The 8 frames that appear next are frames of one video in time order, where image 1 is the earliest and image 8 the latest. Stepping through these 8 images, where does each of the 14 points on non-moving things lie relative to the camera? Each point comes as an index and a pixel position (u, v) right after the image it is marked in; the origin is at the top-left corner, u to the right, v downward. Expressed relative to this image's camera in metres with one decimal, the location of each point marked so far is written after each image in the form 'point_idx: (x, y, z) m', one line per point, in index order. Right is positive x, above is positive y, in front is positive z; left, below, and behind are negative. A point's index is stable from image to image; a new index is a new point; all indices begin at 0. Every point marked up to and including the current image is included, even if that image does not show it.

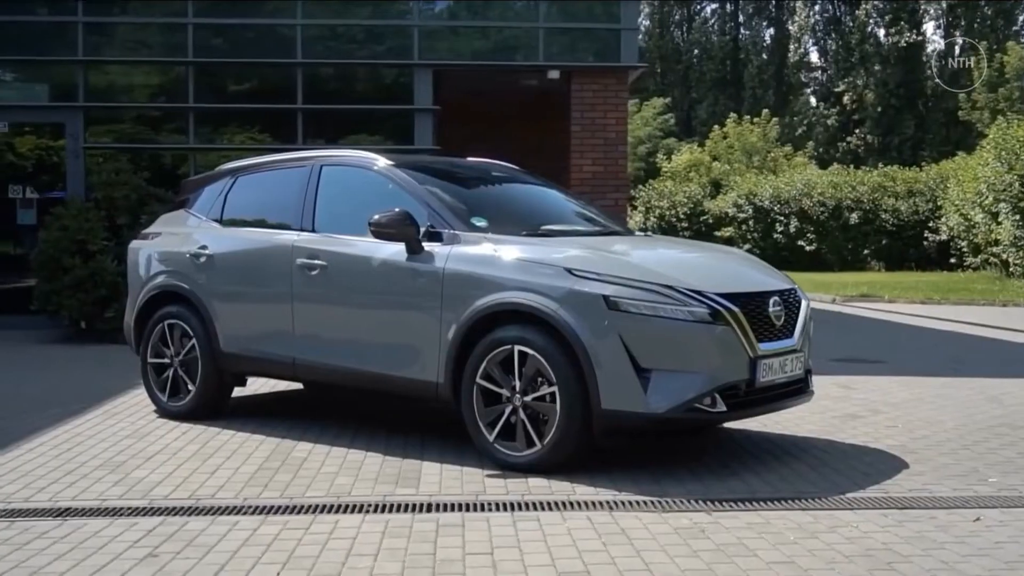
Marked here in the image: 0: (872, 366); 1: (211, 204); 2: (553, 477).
0: (+3.7, -0.8, +12.5) m
1: (-2.2, +0.6, +8.9) m
2: (+0.2, -1.0, +6.7) m
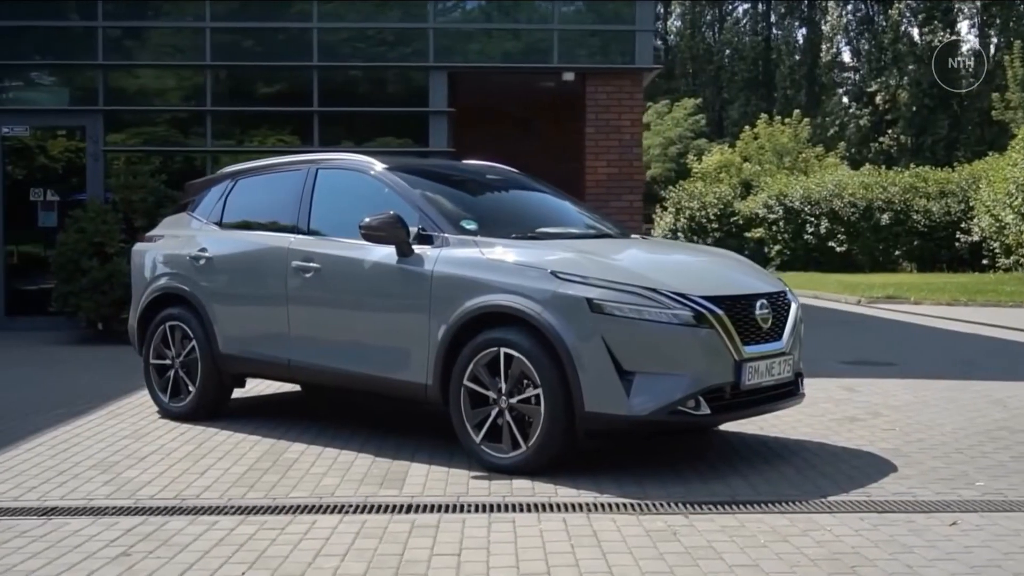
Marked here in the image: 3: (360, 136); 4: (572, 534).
0: (+3.8, -0.8, +12.4) m
1: (-2.2, +0.6, +9.0) m
2: (+0.1, -1.0, +6.8) m
3: (-1.7, +1.8, +14.4) m
4: (+0.2, -1.1, +5.3) m
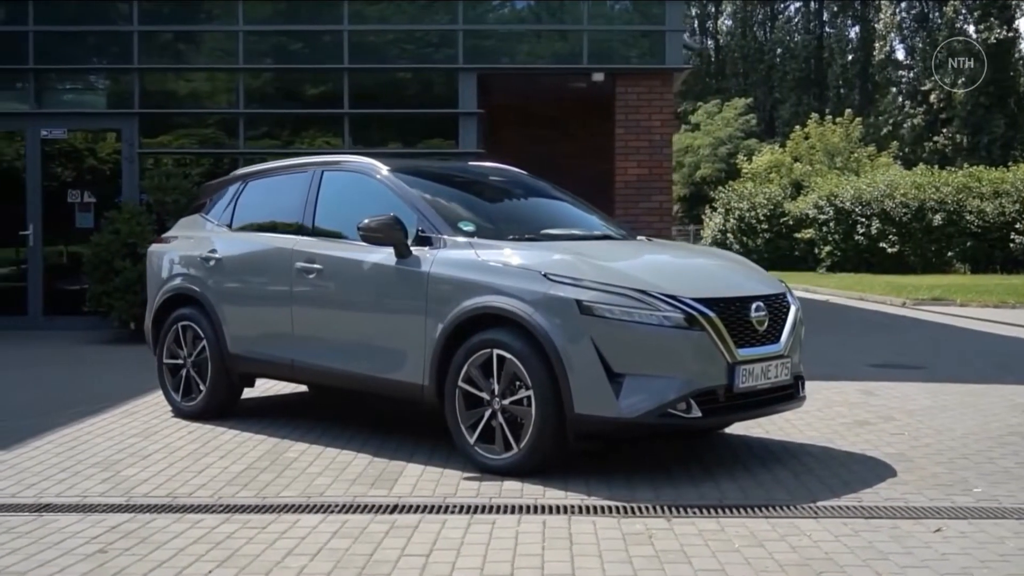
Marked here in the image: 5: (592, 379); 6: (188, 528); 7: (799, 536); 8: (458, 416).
0: (+4.0, -0.8, +12.3) m
1: (-2.1, +0.6, +9.1) m
2: (+0.1, -1.1, +6.8) m
3: (-1.4, +1.8, +14.5) m
4: (+0.1, -1.1, +5.3) m
5: (+0.4, -0.5, +6.4) m
6: (-1.5, -1.1, +5.5) m
7: (+1.2, -1.1, +5.3) m
8: (-0.3, -0.7, +7.0) m
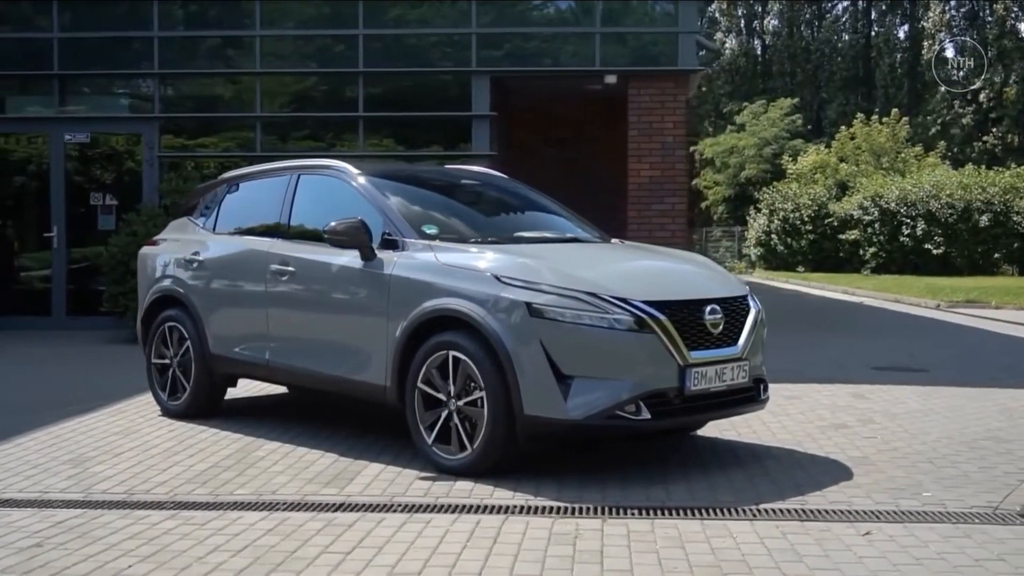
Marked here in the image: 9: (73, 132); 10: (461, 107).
0: (+4.0, -0.9, +12.2) m
1: (-2.3, +0.6, +9.2) m
2: (-0.1, -1.1, +6.8) m
3: (-1.3, +1.8, +14.6) m
4: (-0.2, -1.1, +5.3) m
5: (+0.2, -0.5, +6.5) m
6: (-1.8, -1.1, +5.7) m
7: (+0.9, -1.1, +5.3) m
8: (-0.5, -0.7, +7.1) m
9: (-5.4, +1.9, +15.0) m
10: (-0.6, +2.1, +14.6) m
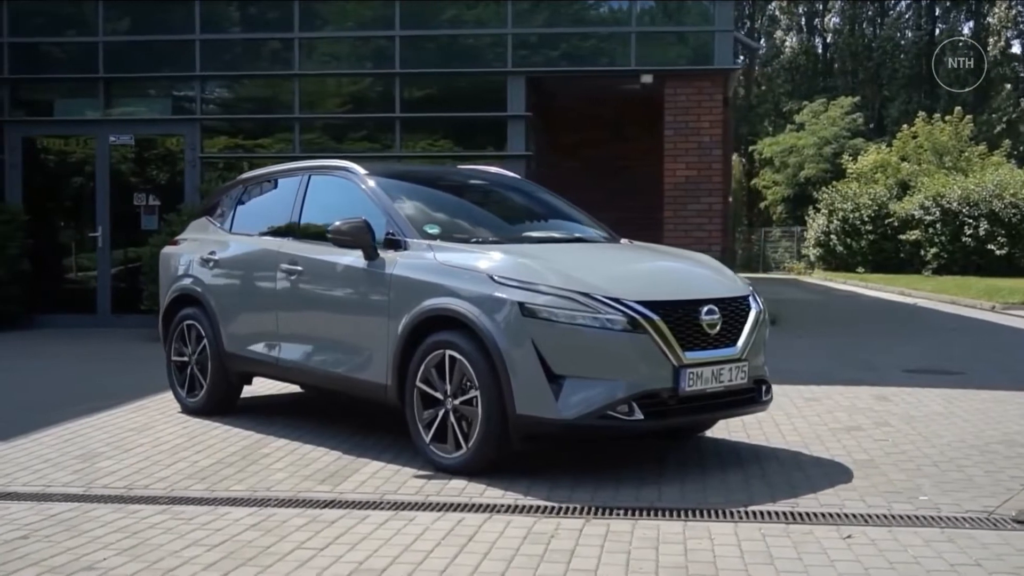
0: (+4.2, -0.9, +12.0) m
1: (-2.2, +0.6, +9.4) m
2: (-0.2, -1.1, +6.9) m
3: (-0.9, +1.8, +14.7) m
4: (-0.3, -1.1, +5.4) m
5: (+0.1, -0.5, +6.5) m
6: (-1.9, -1.1, +5.8) m
7: (+0.8, -1.1, +5.3) m
8: (-0.6, -0.7, +7.1) m
9: (-4.9, +1.9, +15.3) m
10: (-0.2, +2.1, +14.6) m
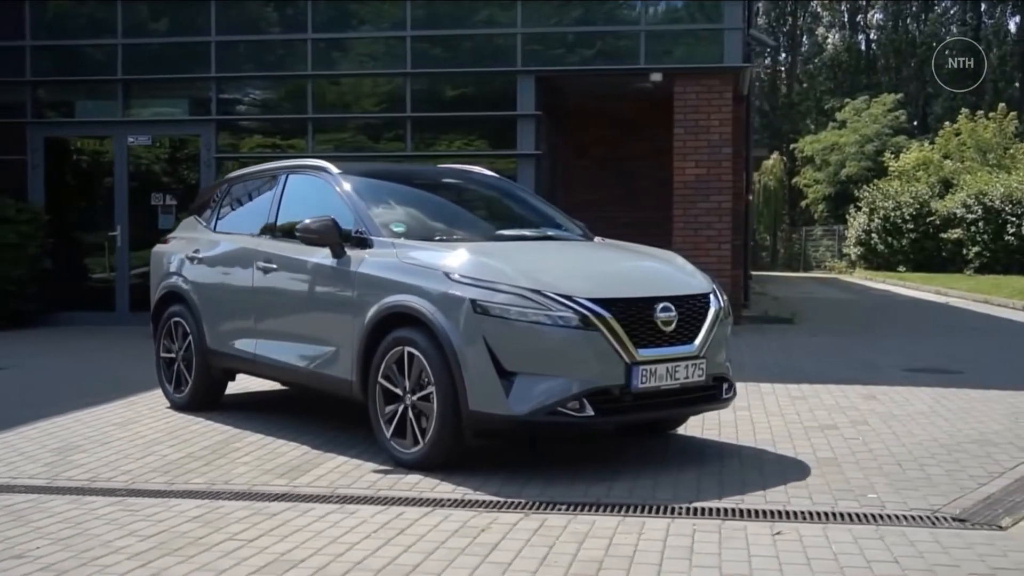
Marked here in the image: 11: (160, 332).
0: (+4.2, -0.9, +11.9) m
1: (-2.3, +0.6, +9.5) m
2: (-0.4, -1.1, +7.0) m
3: (-0.9, +1.8, +14.8) m
4: (-0.6, -1.1, +5.5) m
5: (-0.1, -0.5, +6.6) m
6: (-2.1, -1.1, +5.9) m
7: (+0.5, -1.1, +5.4) m
8: (-0.8, -0.7, +7.2) m
9: (-4.8, +1.9, +15.6) m
10: (-0.1, +2.2, +14.7) m
11: (-2.7, -0.3, +9.5) m
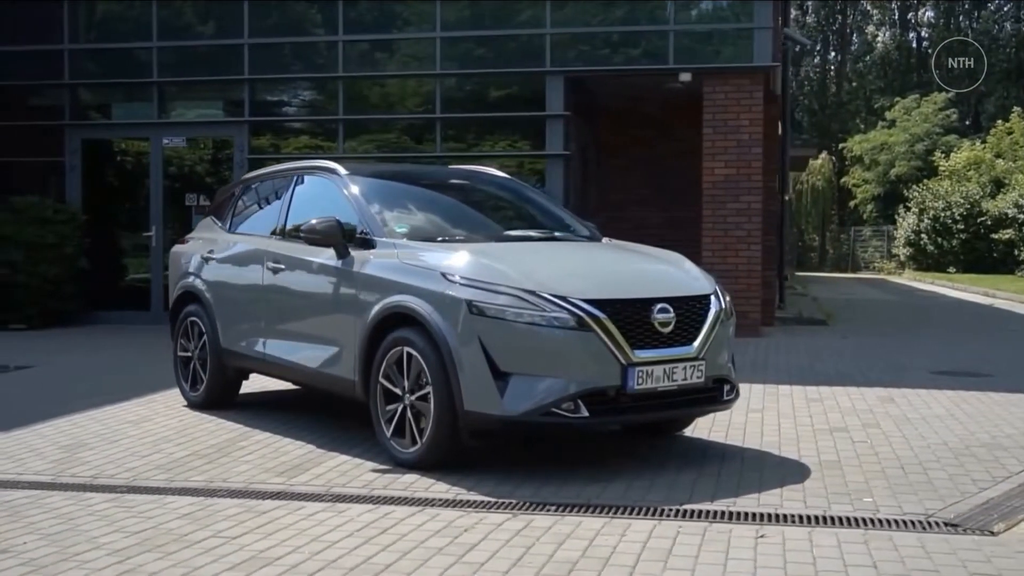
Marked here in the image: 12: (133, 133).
0: (+4.4, -0.9, +11.7) m
1: (-2.2, +0.6, +9.6) m
2: (-0.4, -1.1, +7.0) m
3: (-0.5, +1.8, +14.9) m
4: (-0.7, -1.1, +5.5) m
5: (-0.2, -0.5, +6.6) m
6: (-2.2, -1.1, +6.0) m
7: (+0.4, -1.1, +5.4) m
8: (-0.8, -0.7, +7.2) m
9: (-4.5, +2.0, +15.8) m
10: (+0.2, +2.2, +14.7) m
11: (-2.6, -0.3, +9.6) m
12: (-4.9, +2.0, +15.9) m
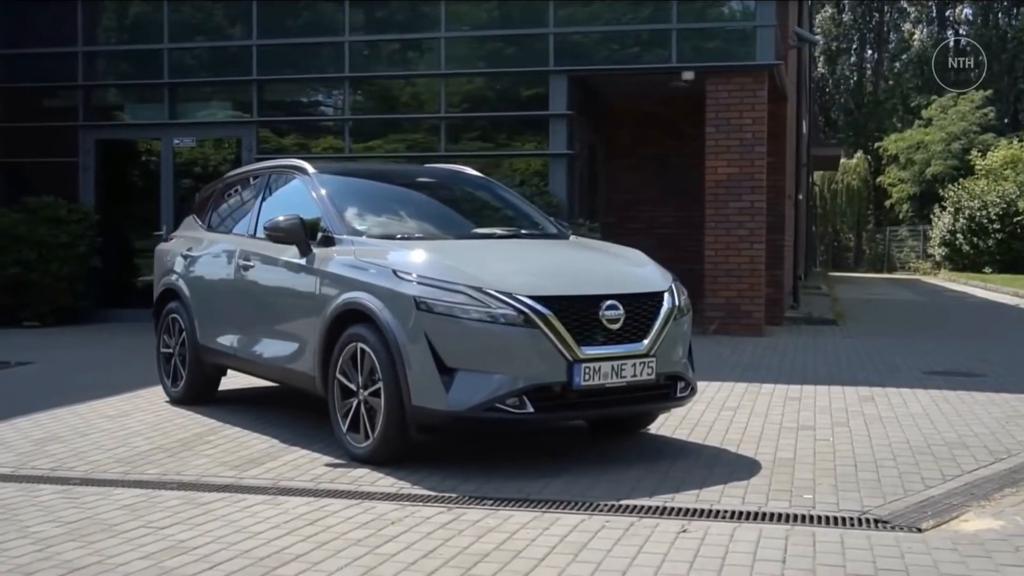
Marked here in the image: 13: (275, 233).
0: (+4.3, -0.9, +11.6) m
1: (-2.4, +0.6, +9.8) m
2: (-0.7, -1.0, +7.1) m
3: (-0.5, +1.8, +14.9) m
4: (-1.0, -1.0, +5.6) m
5: (-0.5, -0.5, +6.7) m
6: (-2.5, -1.0, +6.2) m
7: (+0.1, -1.1, +5.4) m
8: (-1.1, -0.7, +7.3) m
9: (-4.4, +2.0, +16.0) m
10: (+0.2, +2.2, +14.7) m
11: (-2.8, -0.3, +9.8) m
12: (-4.9, +2.0, +16.1) m
13: (-1.5, +0.3, +7.7) m
